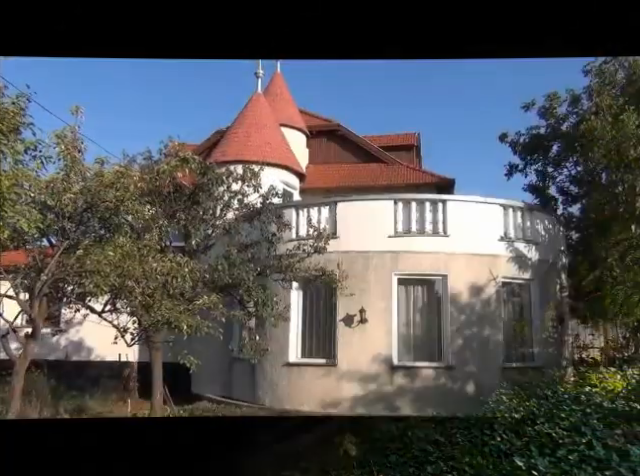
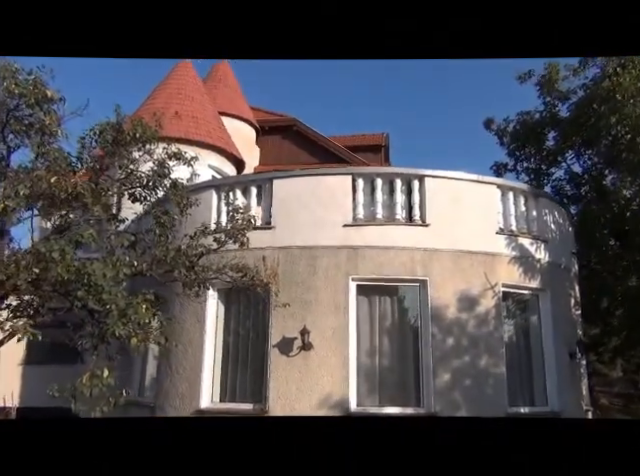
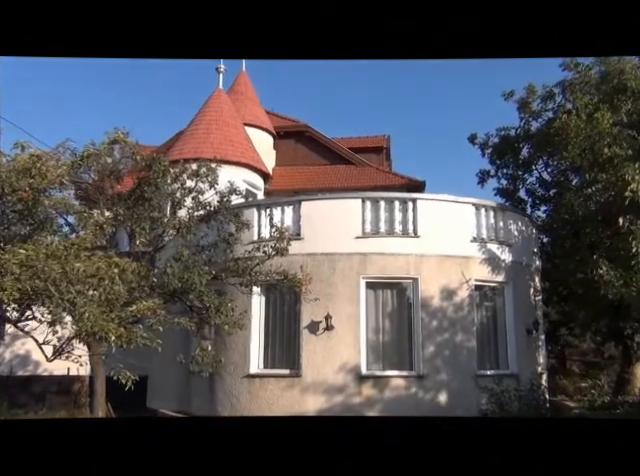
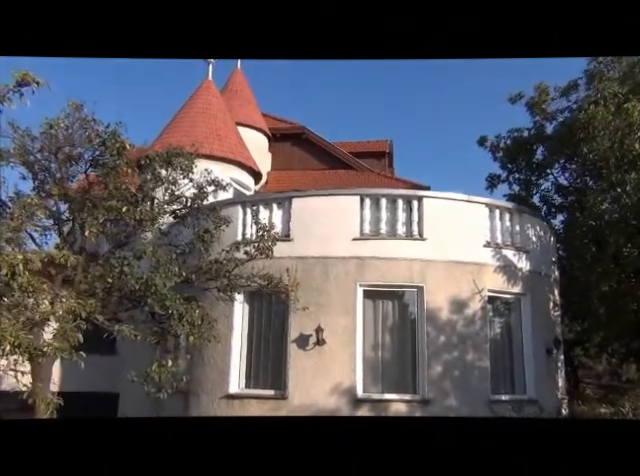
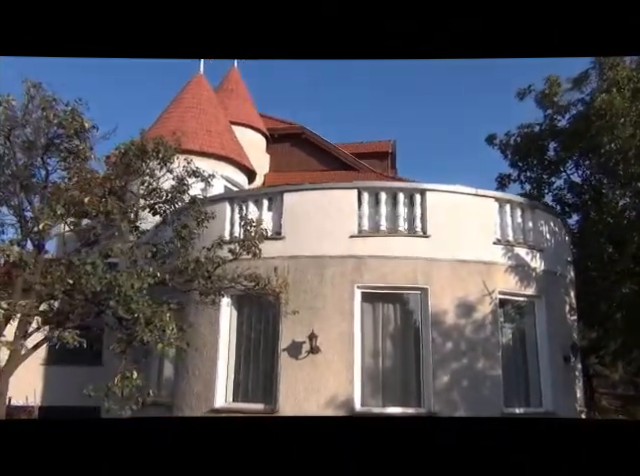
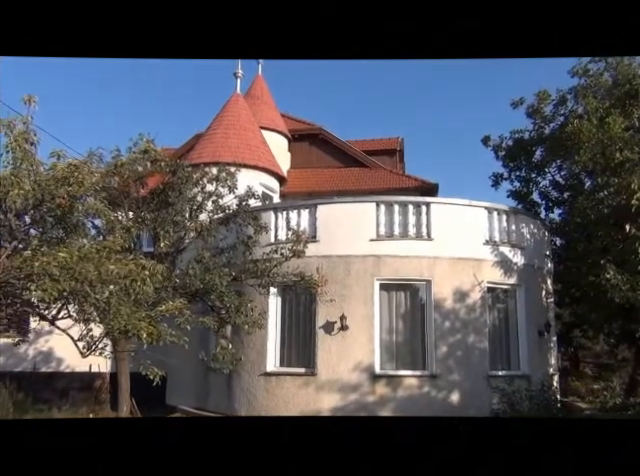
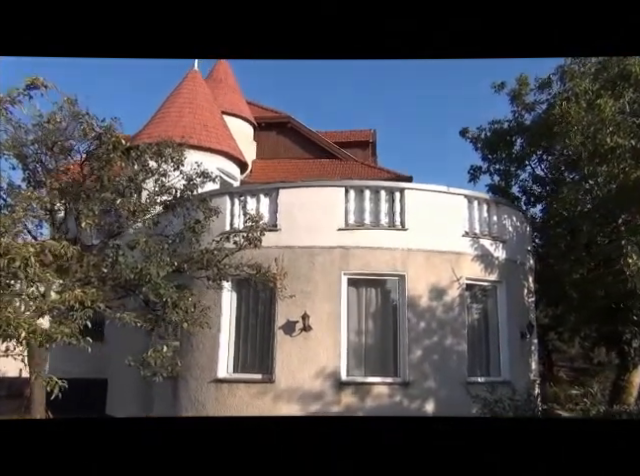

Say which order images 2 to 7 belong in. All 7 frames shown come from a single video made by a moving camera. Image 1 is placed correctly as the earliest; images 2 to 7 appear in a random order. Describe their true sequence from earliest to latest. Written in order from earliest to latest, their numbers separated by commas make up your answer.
6, 3, 7, 4, 5, 2
